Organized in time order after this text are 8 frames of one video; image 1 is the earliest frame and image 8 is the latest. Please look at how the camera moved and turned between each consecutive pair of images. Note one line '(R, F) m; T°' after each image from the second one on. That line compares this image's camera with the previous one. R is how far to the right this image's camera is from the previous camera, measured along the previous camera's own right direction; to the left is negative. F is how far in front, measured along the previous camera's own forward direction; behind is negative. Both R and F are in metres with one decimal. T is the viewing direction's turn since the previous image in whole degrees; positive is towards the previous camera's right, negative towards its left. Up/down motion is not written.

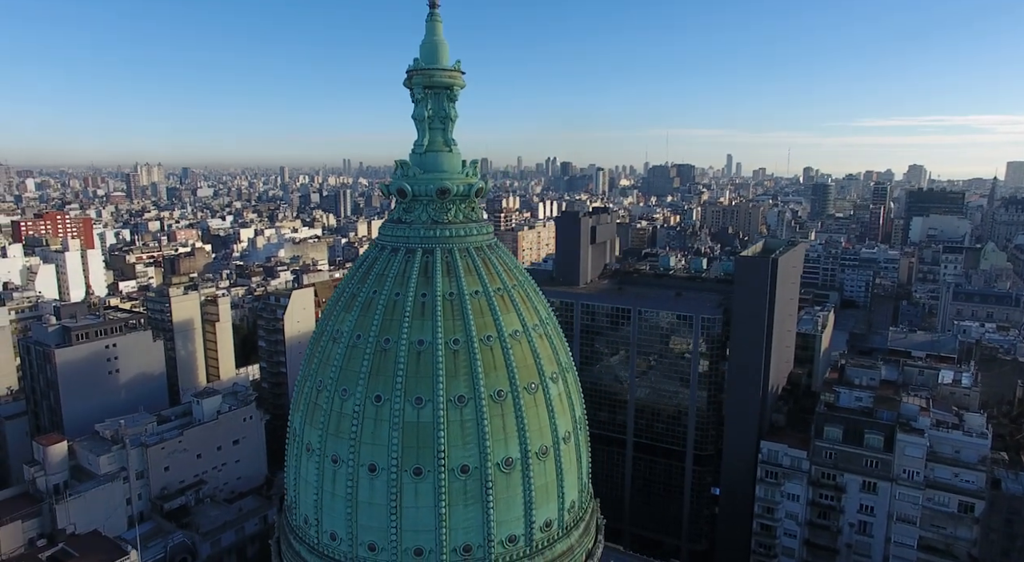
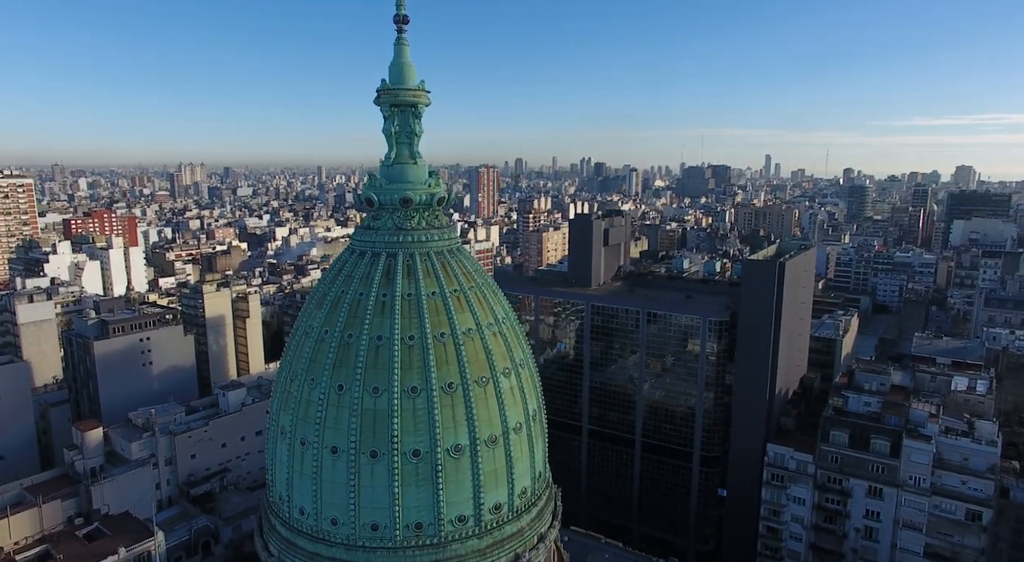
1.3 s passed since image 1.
(+1.9, -1.3) m; -3°
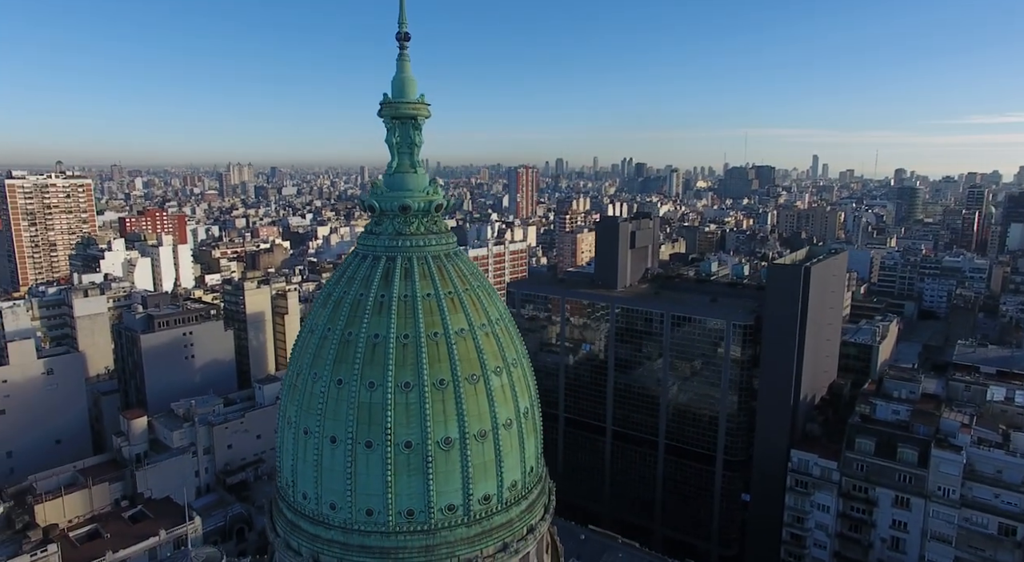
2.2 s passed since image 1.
(+1.2, -0.9) m; -3°
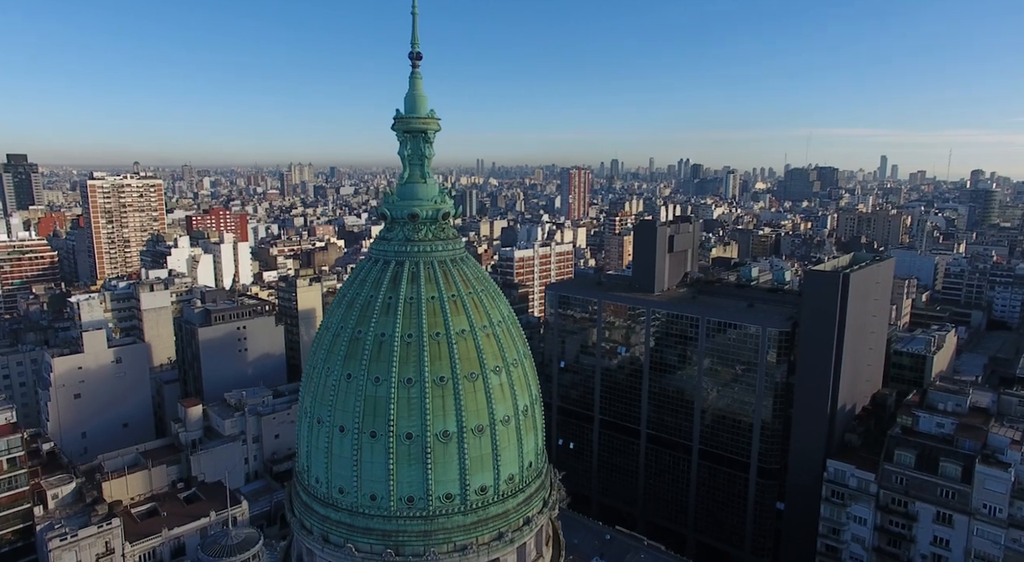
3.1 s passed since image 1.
(+1.5, -1.0) m; -5°
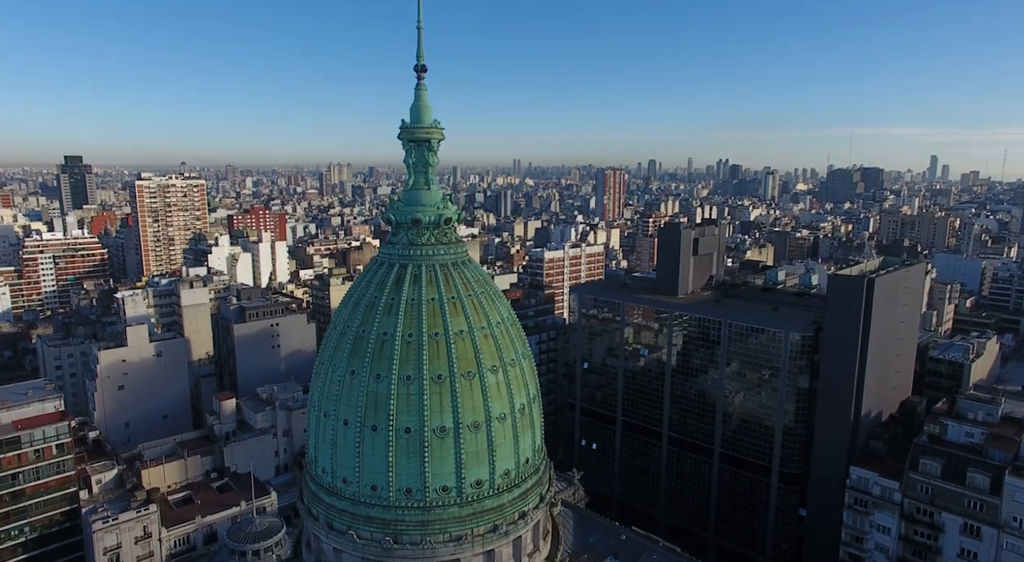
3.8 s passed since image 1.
(+1.1, -0.8) m; -3°
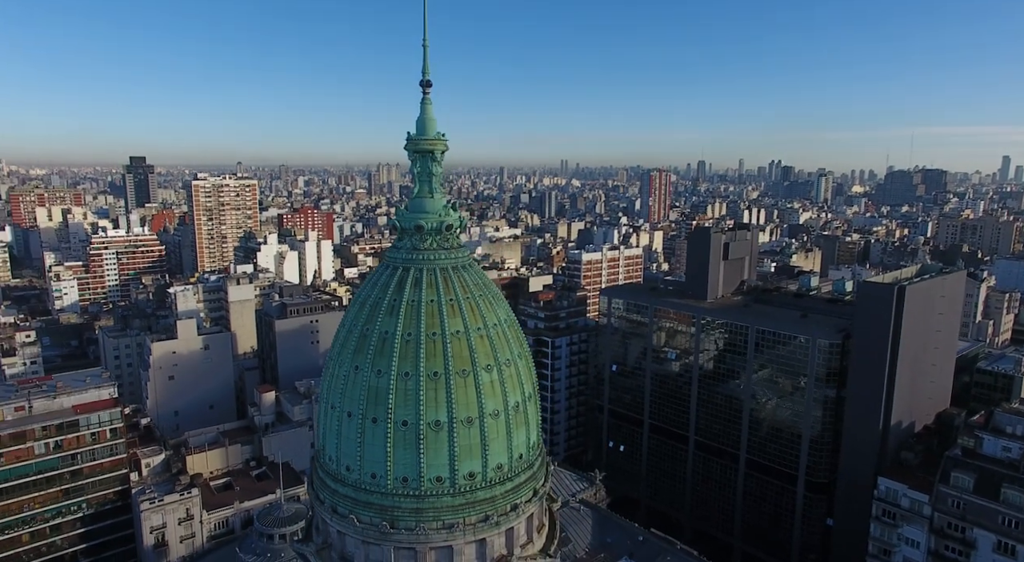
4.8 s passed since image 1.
(+1.6, -1.0) m; -4°
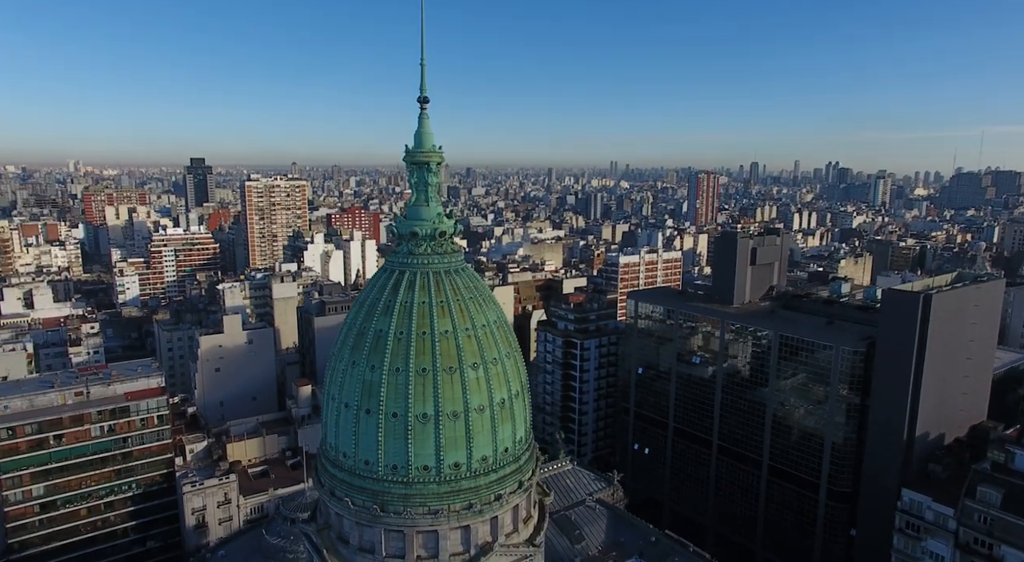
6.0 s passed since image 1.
(+2.1, -1.3) m; -4°
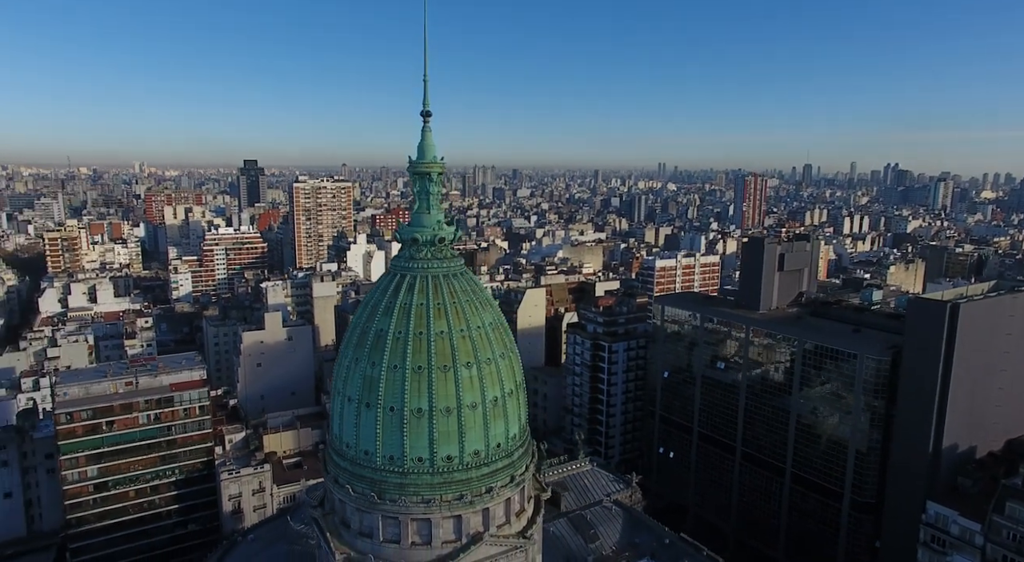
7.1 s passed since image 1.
(+1.9, -1.1) m; -4°
